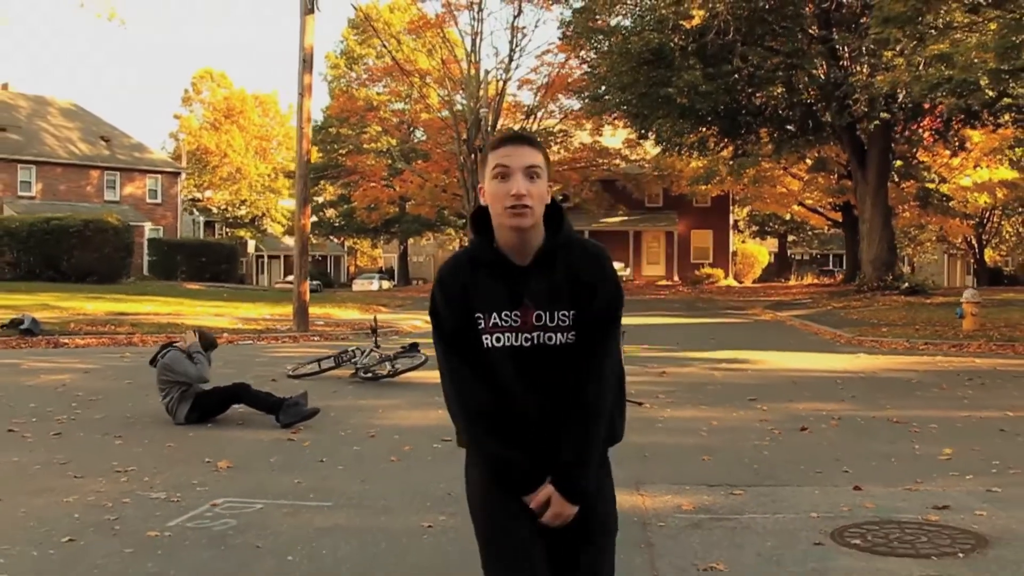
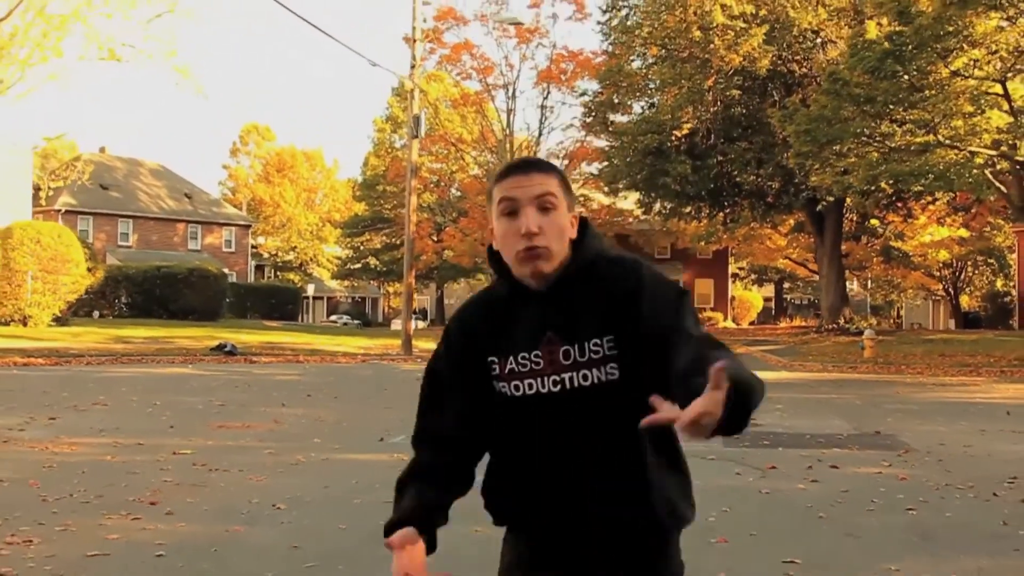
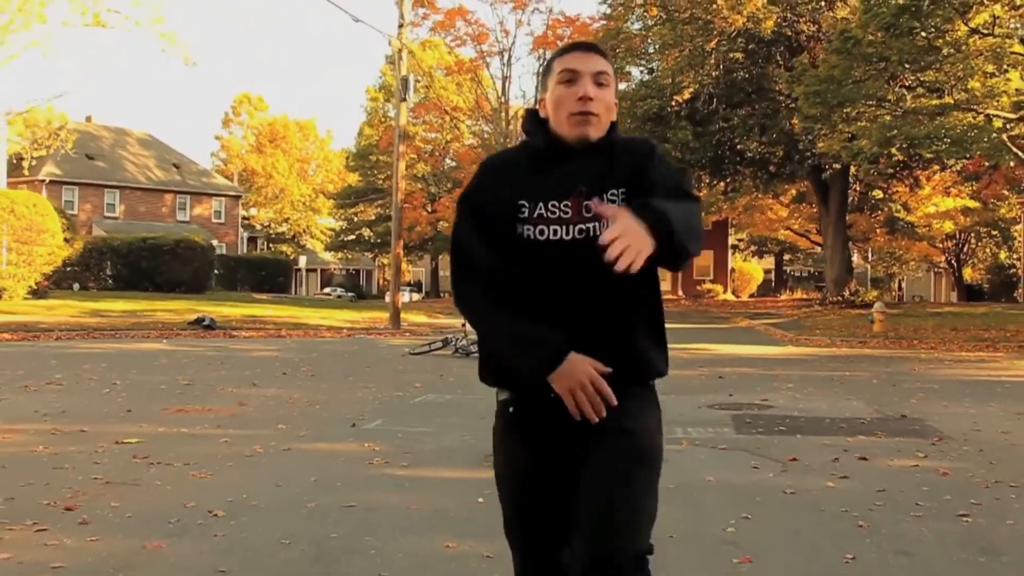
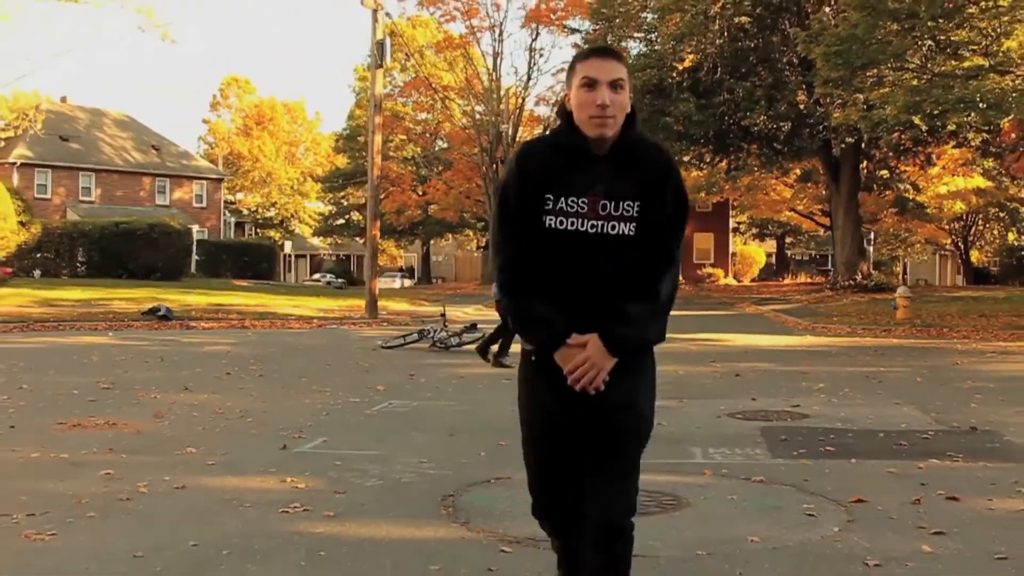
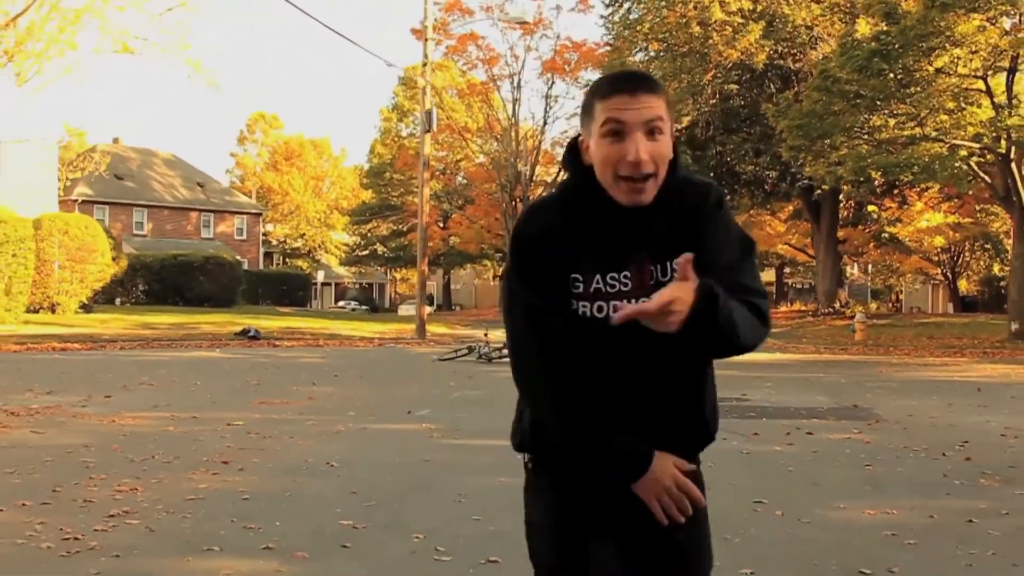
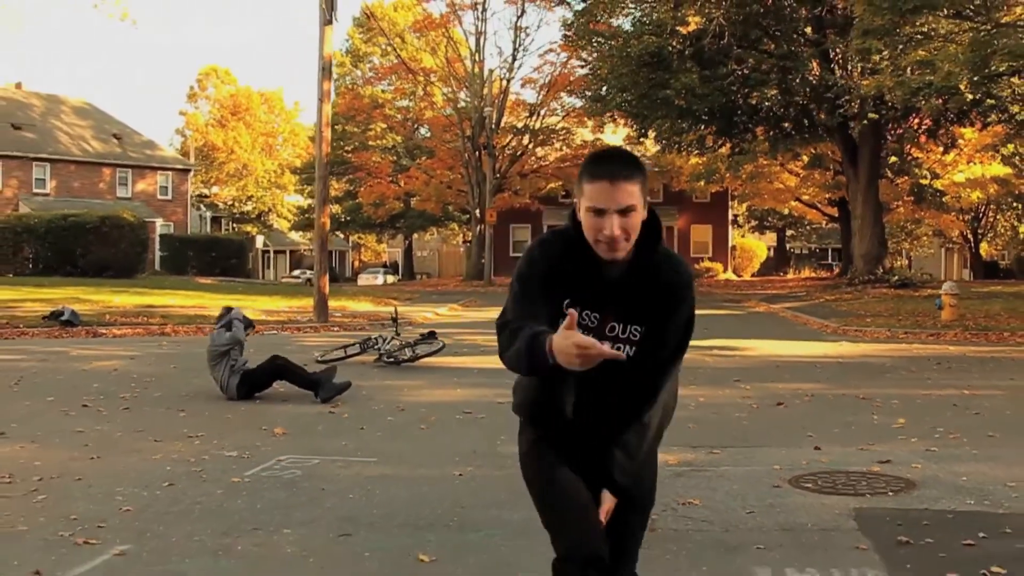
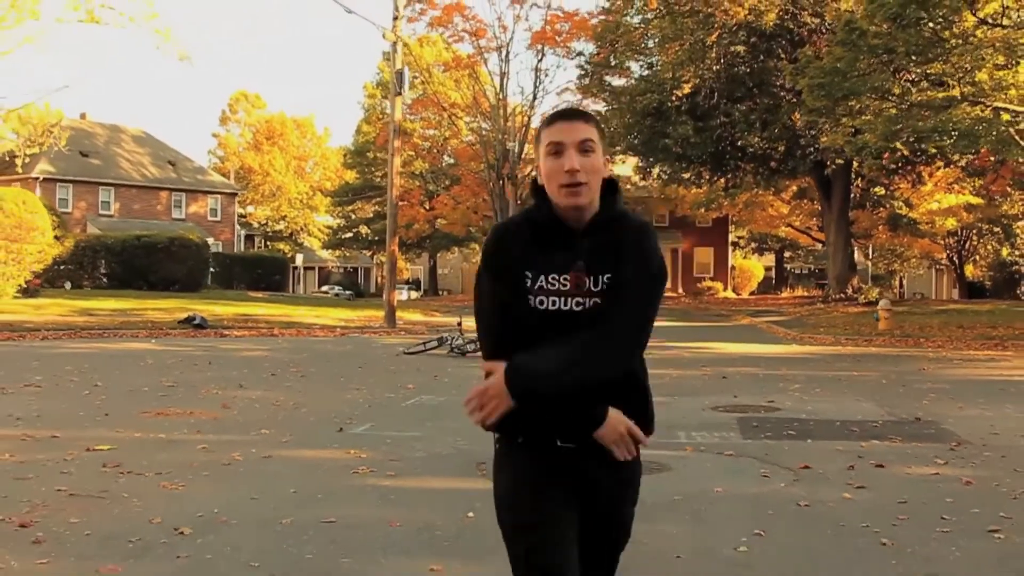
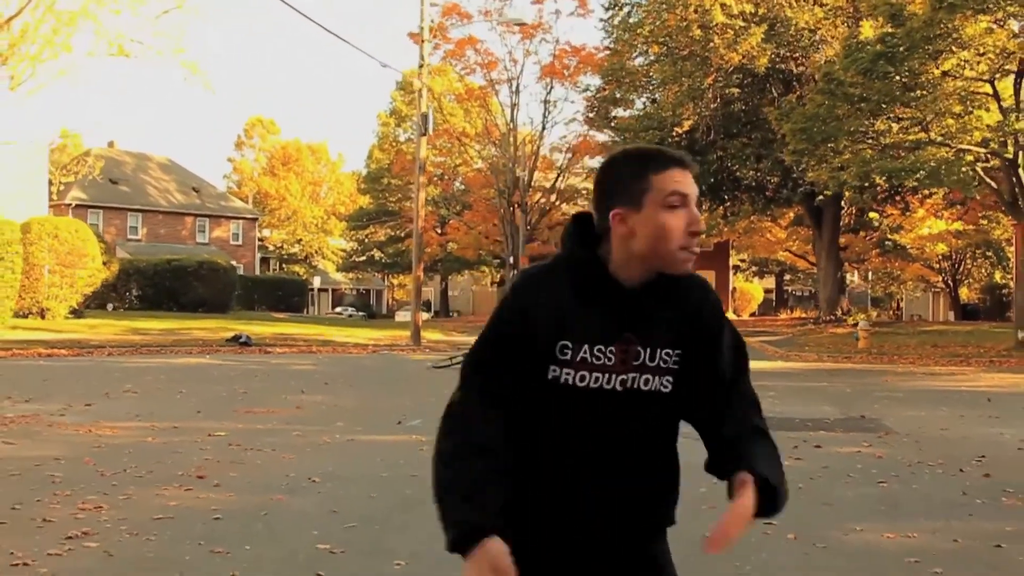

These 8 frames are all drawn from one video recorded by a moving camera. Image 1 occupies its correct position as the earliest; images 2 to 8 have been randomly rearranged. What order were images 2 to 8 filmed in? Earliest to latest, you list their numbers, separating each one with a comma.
6, 4, 7, 3, 2, 8, 5
